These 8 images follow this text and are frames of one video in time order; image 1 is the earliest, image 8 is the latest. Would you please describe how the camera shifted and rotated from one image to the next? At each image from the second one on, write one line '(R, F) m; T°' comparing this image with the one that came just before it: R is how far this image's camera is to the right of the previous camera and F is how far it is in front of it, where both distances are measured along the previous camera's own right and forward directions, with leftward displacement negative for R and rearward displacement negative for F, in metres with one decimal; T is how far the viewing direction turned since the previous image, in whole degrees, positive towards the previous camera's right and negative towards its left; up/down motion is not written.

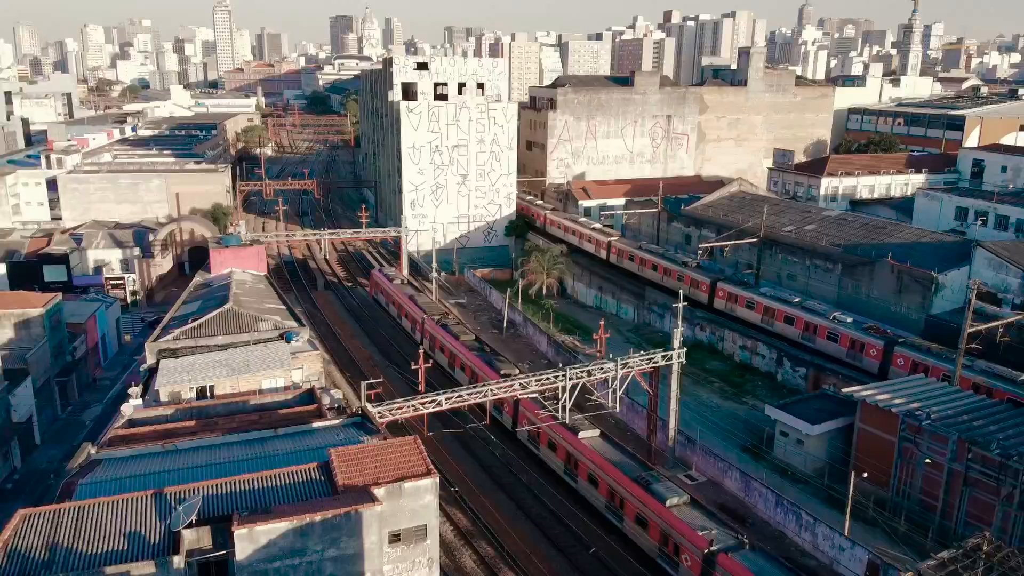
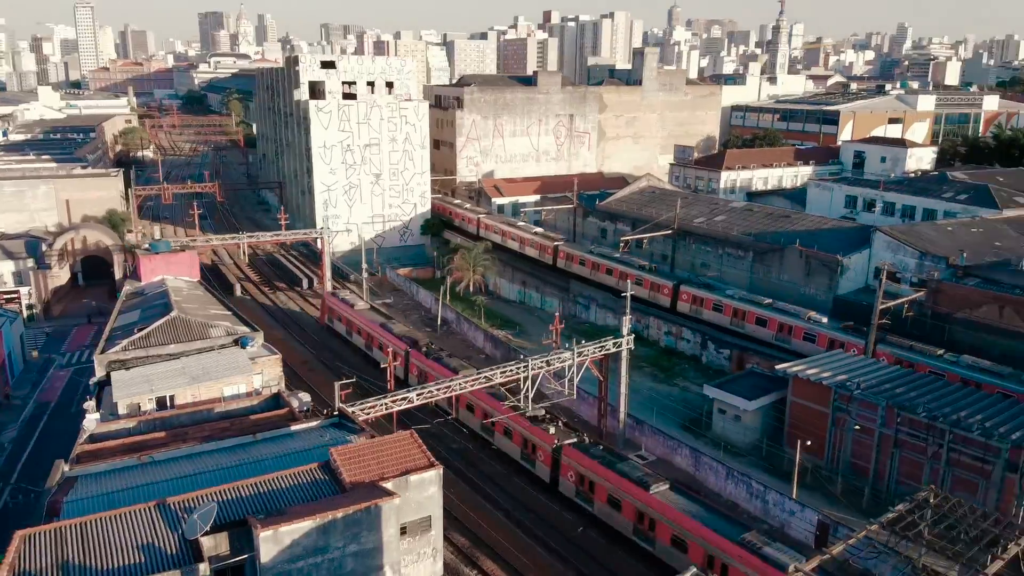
(-1.9, -0.4) m; +8°
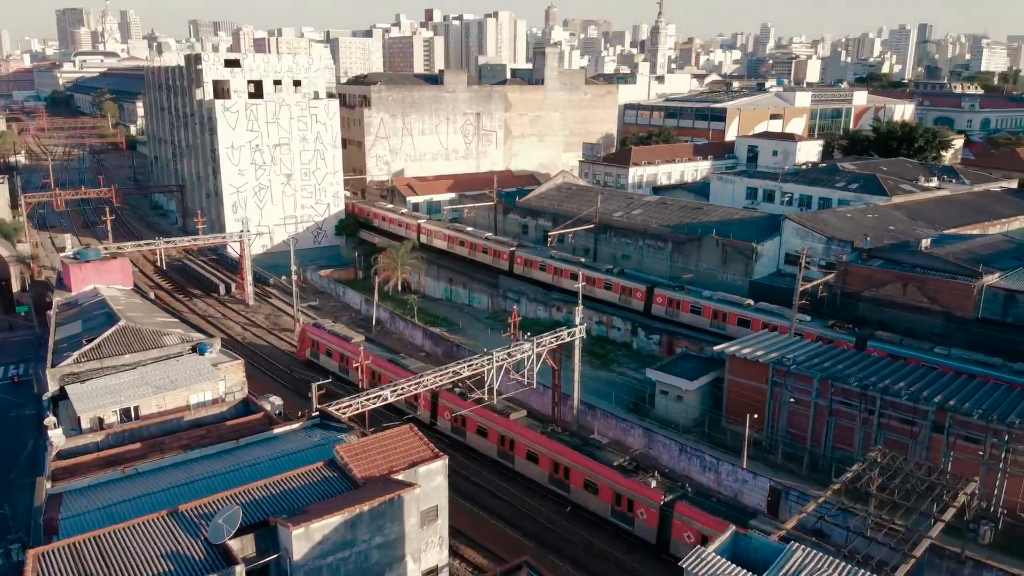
(-2.0, -0.4) m; +8°
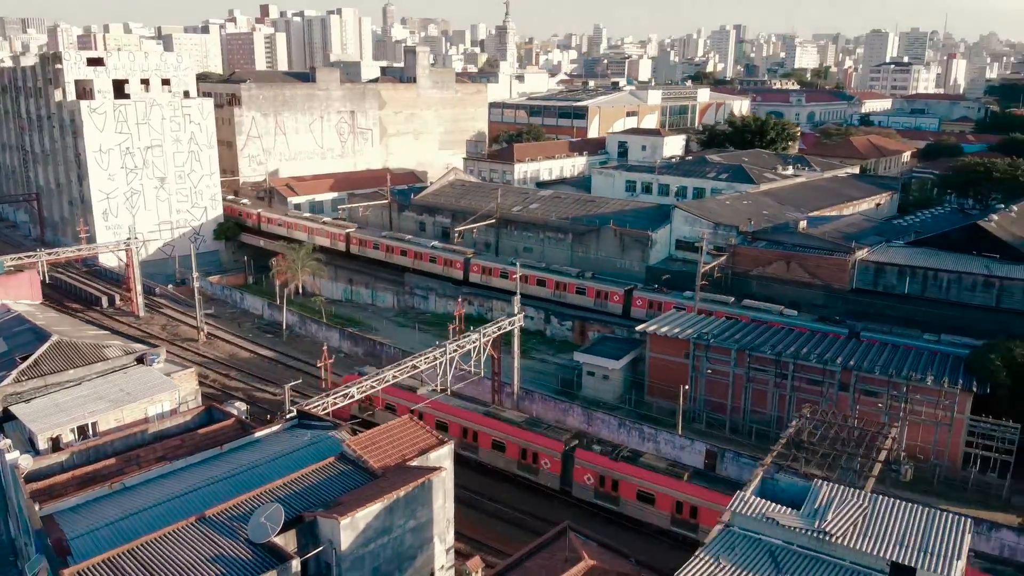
(-2.8, -0.5) m; +11°
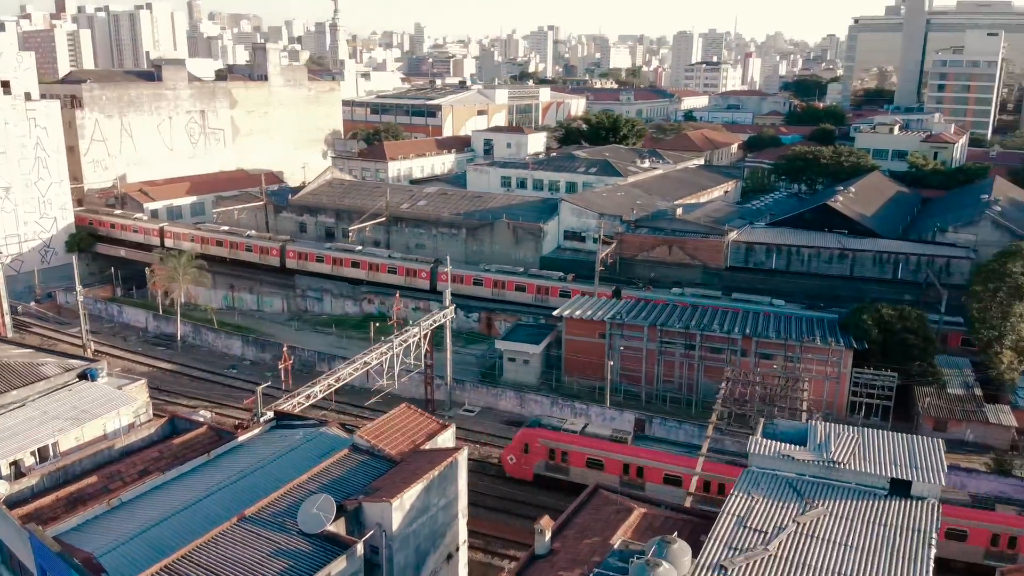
(-3.2, -0.6) m; +12°
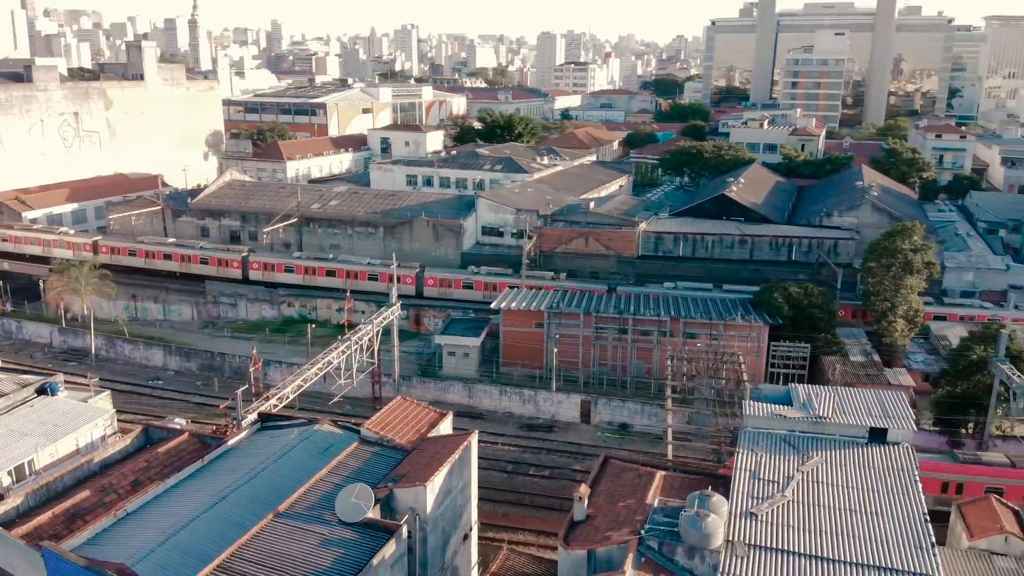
(-2.5, -0.6) m; +9°
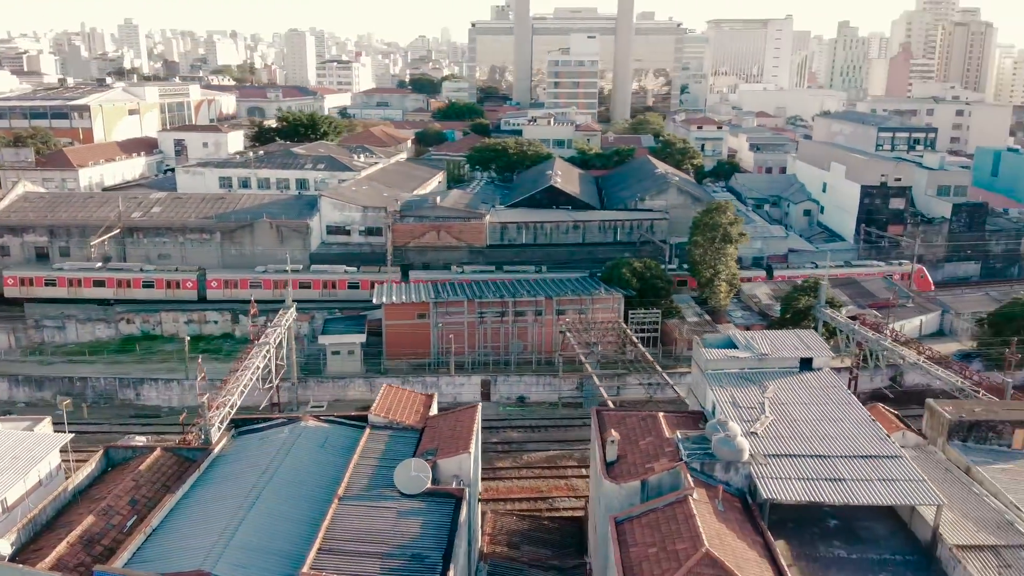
(-4.7, -0.8) m; +17°
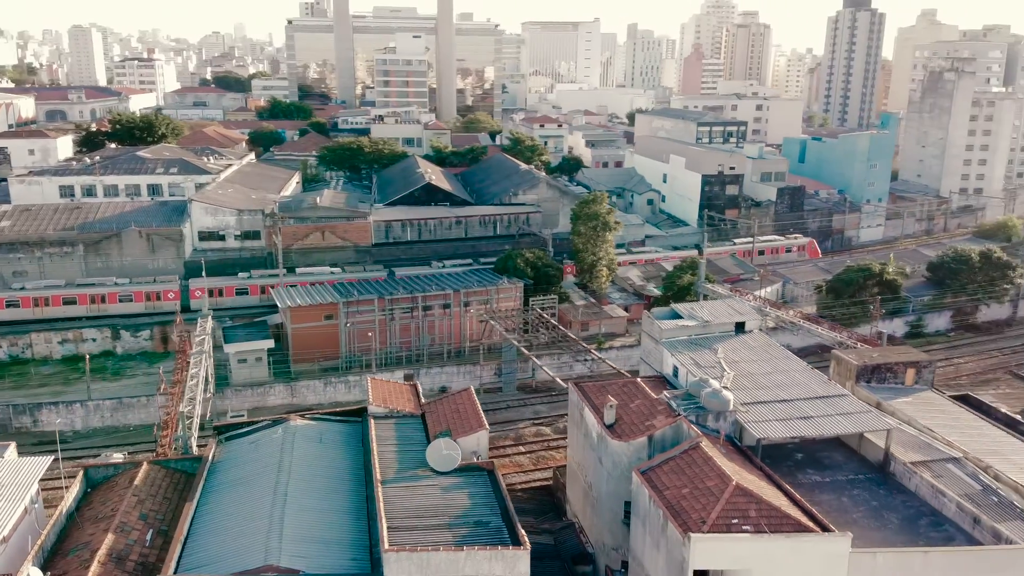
(-3.6, -0.7) m; +13°
